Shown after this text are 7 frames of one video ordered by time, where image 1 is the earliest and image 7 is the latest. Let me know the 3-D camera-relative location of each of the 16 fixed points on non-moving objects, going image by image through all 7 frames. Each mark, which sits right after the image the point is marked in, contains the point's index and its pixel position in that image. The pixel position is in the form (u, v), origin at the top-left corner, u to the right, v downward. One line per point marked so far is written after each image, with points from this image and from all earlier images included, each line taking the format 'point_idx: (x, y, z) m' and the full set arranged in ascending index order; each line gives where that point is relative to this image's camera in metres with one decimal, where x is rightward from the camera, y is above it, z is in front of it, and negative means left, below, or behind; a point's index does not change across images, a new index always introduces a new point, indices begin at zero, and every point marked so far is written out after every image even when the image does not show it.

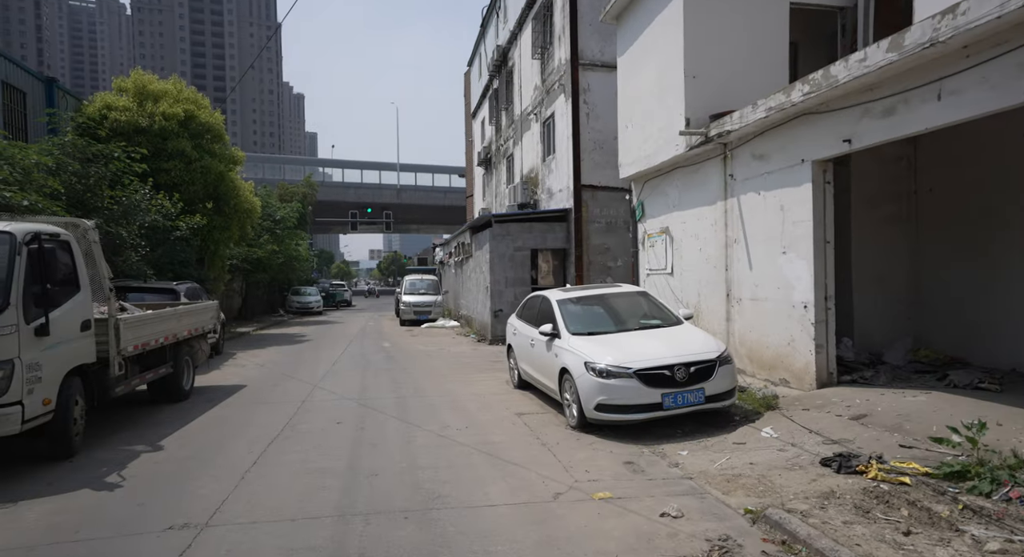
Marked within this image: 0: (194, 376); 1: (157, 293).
0: (-4.9, -1.5, +9.0) m
1: (-7.1, -0.3, +11.7) m
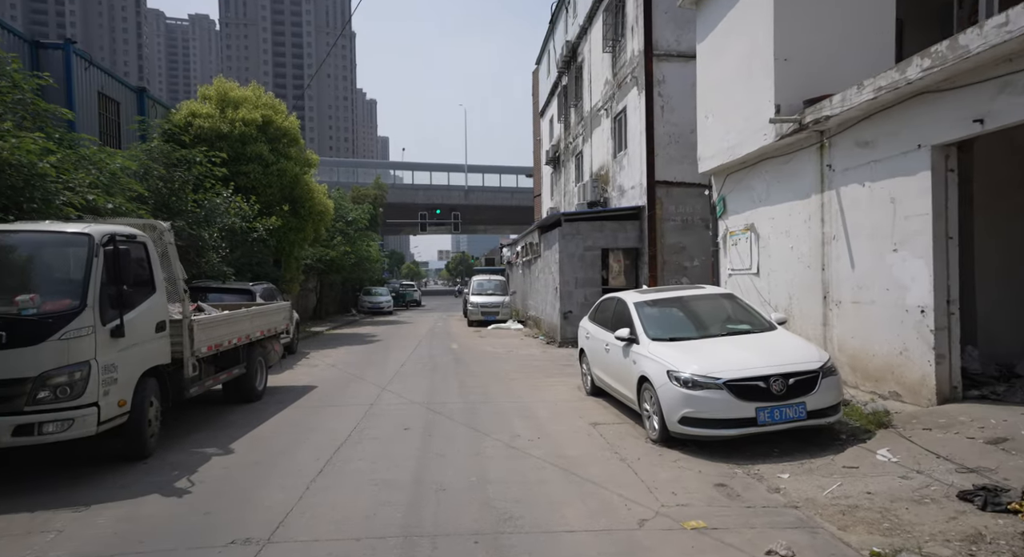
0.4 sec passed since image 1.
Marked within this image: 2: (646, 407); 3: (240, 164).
0: (-3.8, -1.5, +9.1) m
1: (-5.7, -0.3, +12.0) m
2: (+1.5, -1.4, +6.5) m
3: (-8.2, +3.5, +17.7) m
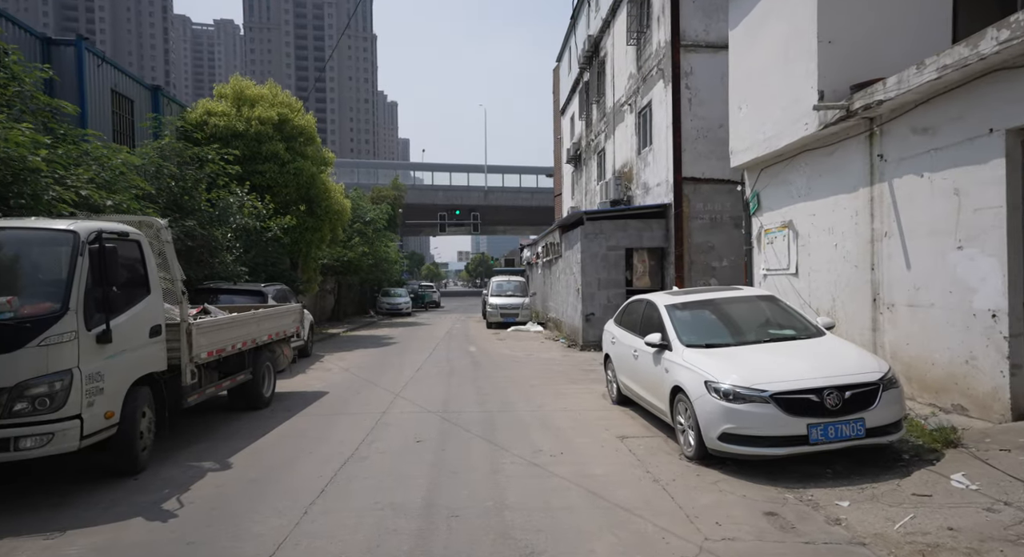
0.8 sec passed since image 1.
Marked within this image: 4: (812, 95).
0: (-3.5, -1.5, +8.7) m
1: (-5.3, -0.3, +11.7) m
2: (+1.7, -1.4, +5.9) m
3: (-7.6, +3.4, +17.4) m
4: (+4.1, +2.5, +8.1) m
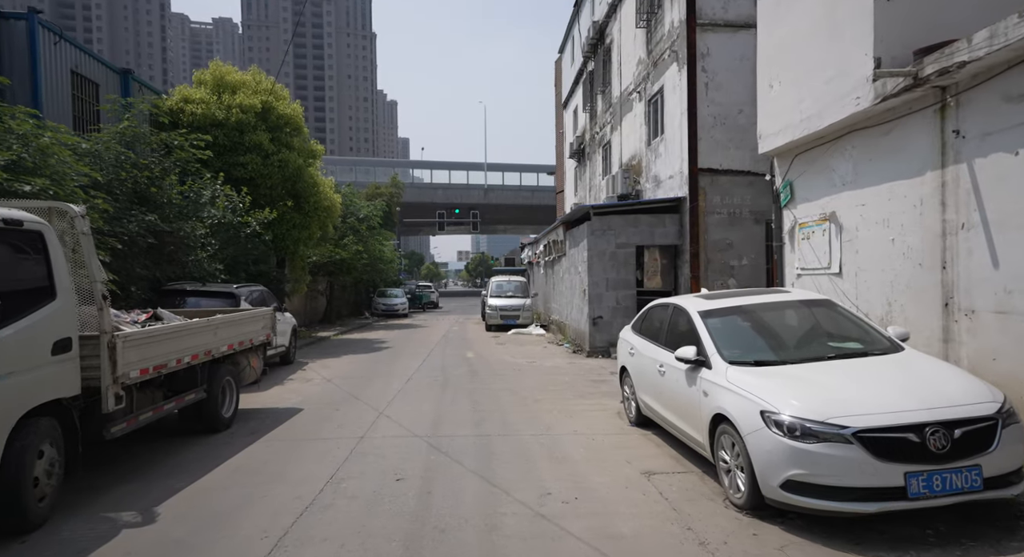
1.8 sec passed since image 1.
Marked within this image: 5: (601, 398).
0: (-3.5, -1.5, +7.5) m
1: (-5.2, -0.4, +10.5) m
2: (+1.7, -1.4, +4.7) m
3: (-7.6, +3.4, +16.2) m
4: (+4.1, +2.5, +6.9) m
5: (+1.3, -1.8, +8.9) m
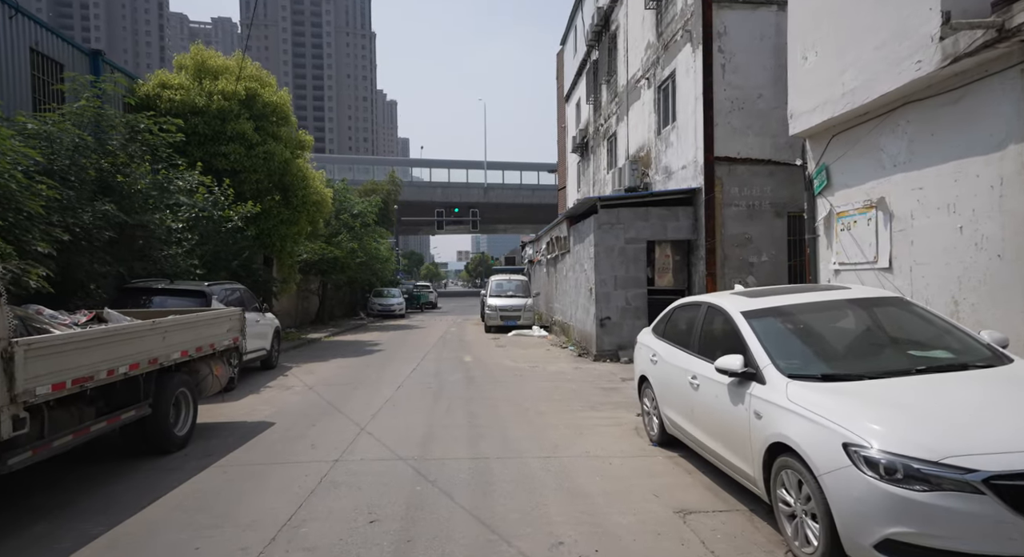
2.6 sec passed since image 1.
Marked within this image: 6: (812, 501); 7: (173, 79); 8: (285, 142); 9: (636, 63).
0: (-3.5, -1.5, +6.5) m
1: (-5.2, -0.3, +9.4) m
2: (+1.7, -1.4, +3.7) m
3: (-7.6, +3.5, +15.2) m
4: (+4.1, +2.6, +5.8) m
5: (+1.4, -1.7, +7.8) m
6: (+1.8, -1.3, +3.4) m
7: (-8.6, +5.1, +15.1) m
8: (-6.3, +3.8, +16.3) m
9: (+3.6, +6.3, +17.4) m
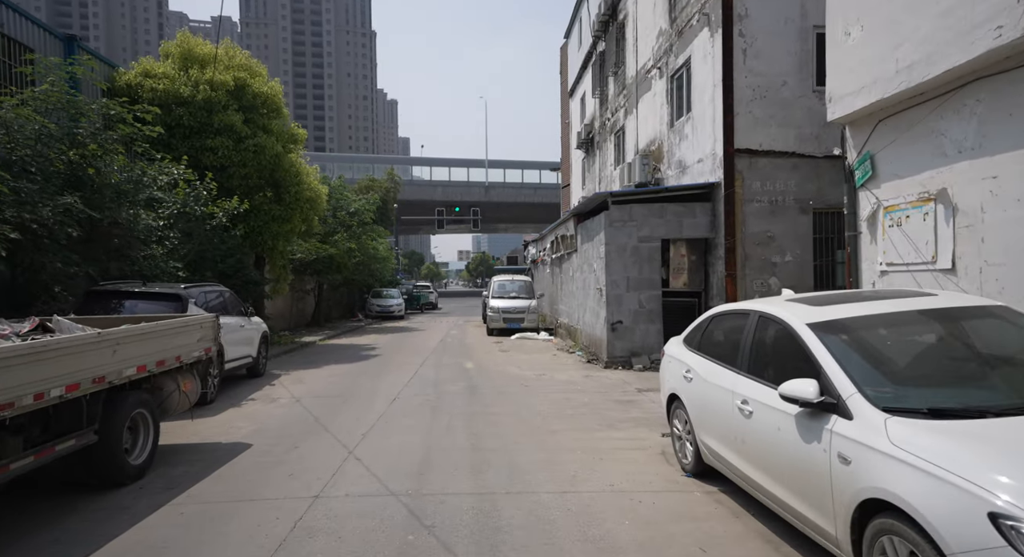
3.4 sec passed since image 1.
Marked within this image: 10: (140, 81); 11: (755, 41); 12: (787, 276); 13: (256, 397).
0: (-3.4, -1.5, +5.6) m
1: (-5.1, -0.3, +8.6) m
2: (+1.8, -1.4, +2.8) m
3: (-7.5, +3.5, +14.3) m
4: (+4.2, +2.5, +5.0) m
5: (+1.5, -1.8, +7.0) m
6: (+1.8, -1.3, +2.6) m
7: (-8.5, +5.1, +14.2) m
8: (-6.2, +3.7, +15.4) m
9: (+3.7, +6.3, +16.5) m
10: (-8.8, +4.6, +13.9) m
11: (+4.8, +4.7, +11.6) m
12: (+5.5, 0.0, +11.8) m
13: (-4.1, -1.9, +9.4) m
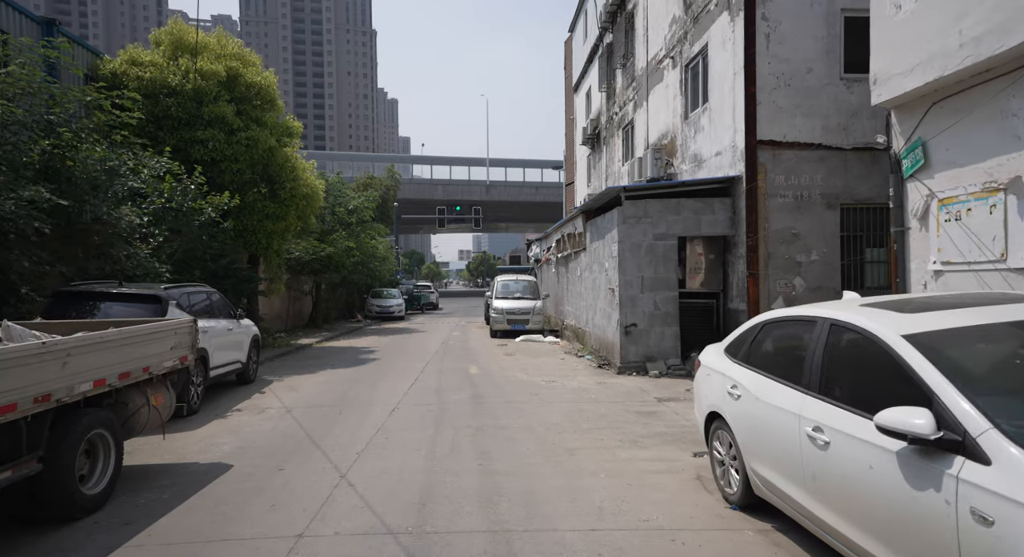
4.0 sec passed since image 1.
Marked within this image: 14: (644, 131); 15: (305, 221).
0: (-3.3, -1.5, +4.9) m
1: (-5.0, -0.3, +7.8) m
2: (+1.9, -1.4, +2.1) m
3: (-7.3, +3.5, +13.6) m
4: (+4.4, +2.5, +4.2) m
5: (+1.6, -1.8, +6.2) m
6: (+2.0, -1.3, +1.8) m
7: (-8.4, +5.1, +13.5) m
8: (-6.0, +3.7, +14.7) m
9: (+3.9, +6.3, +15.8) m
10: (-8.6, +4.6, +13.2) m
11: (+4.9, +4.7, +10.9) m
12: (+5.6, 0.0, +11.0) m
13: (-3.9, -1.9, +8.6) m
14: (+3.8, +4.3, +17.2) m
15: (-5.9, +1.7, +16.9) m
